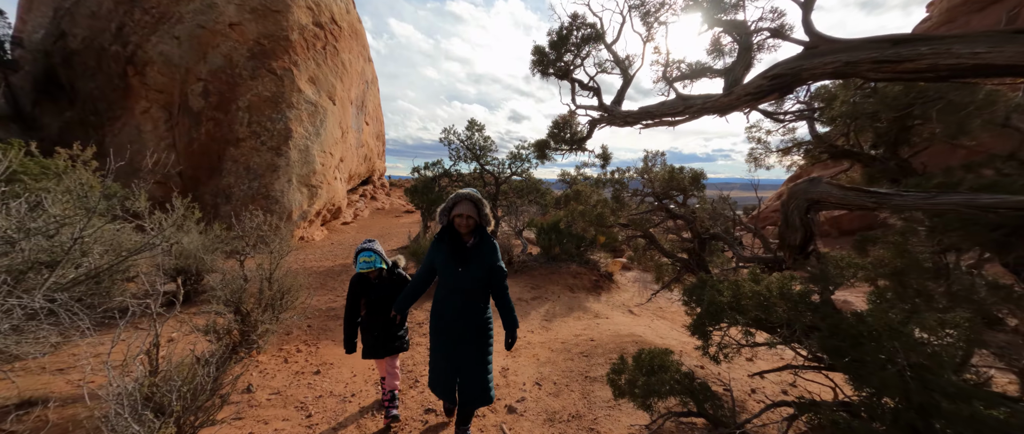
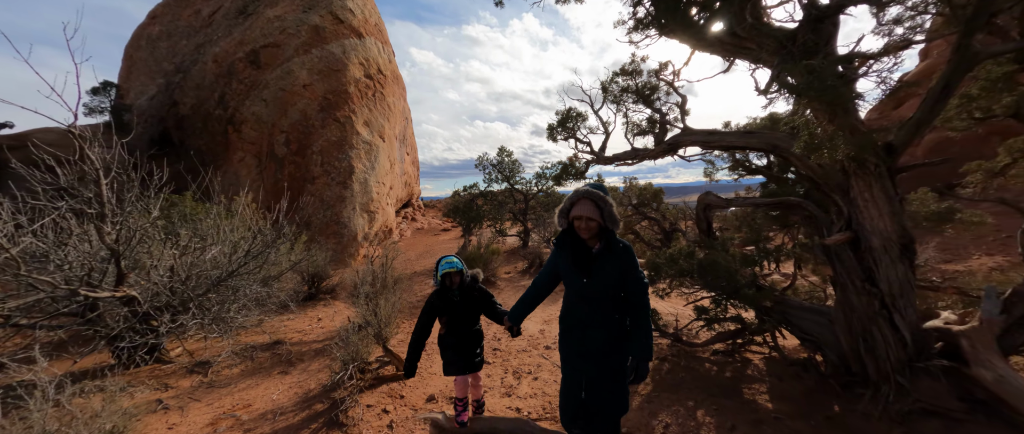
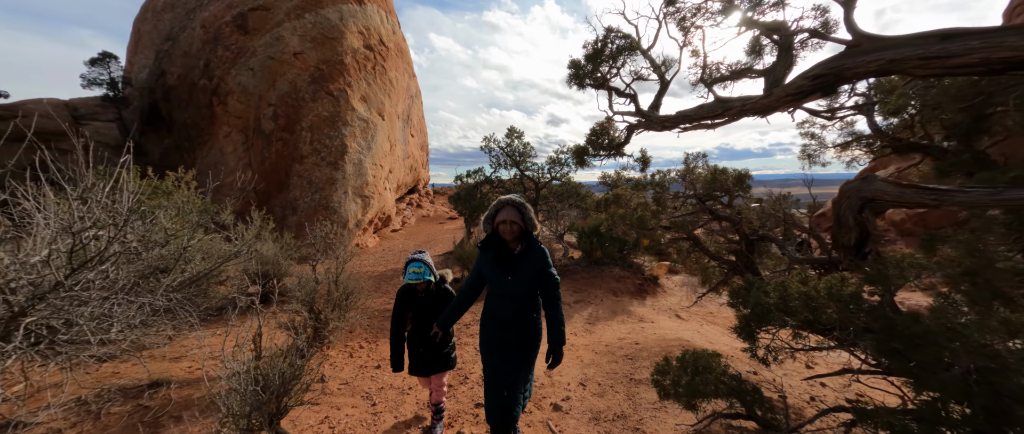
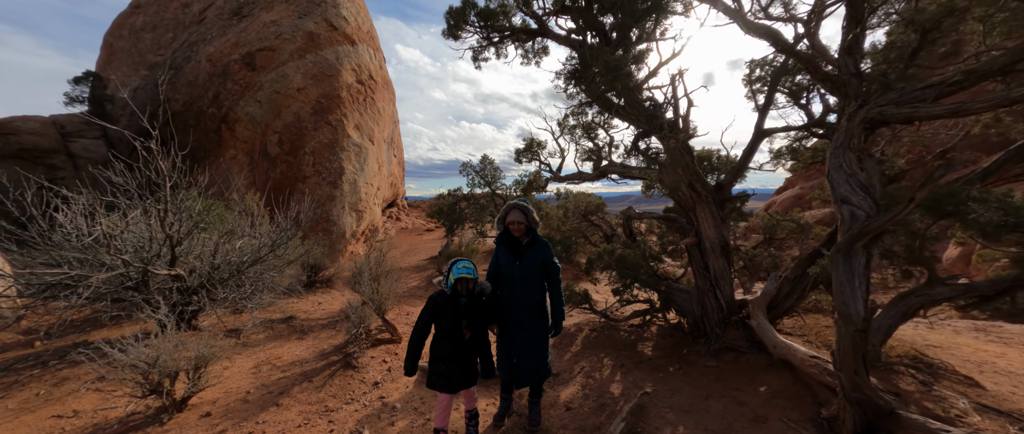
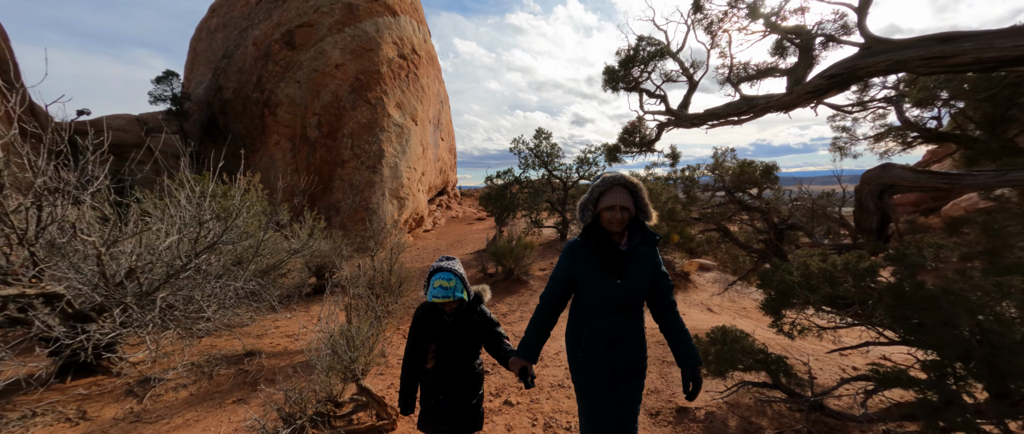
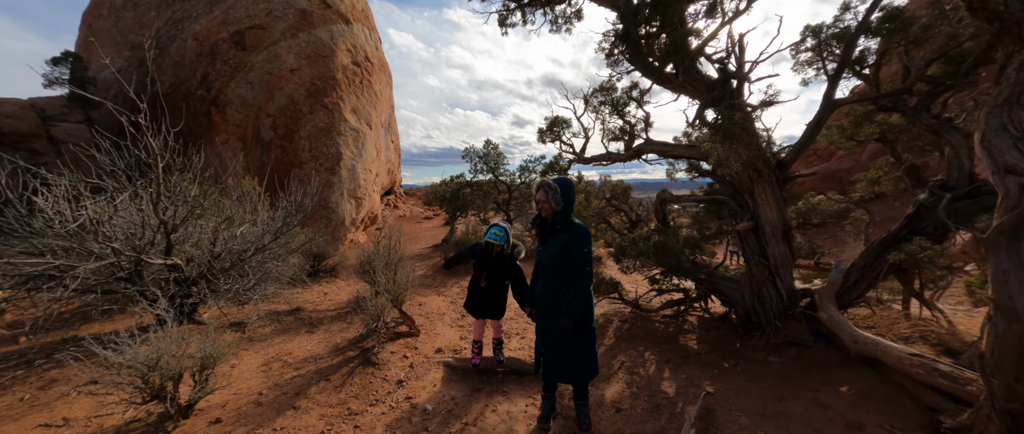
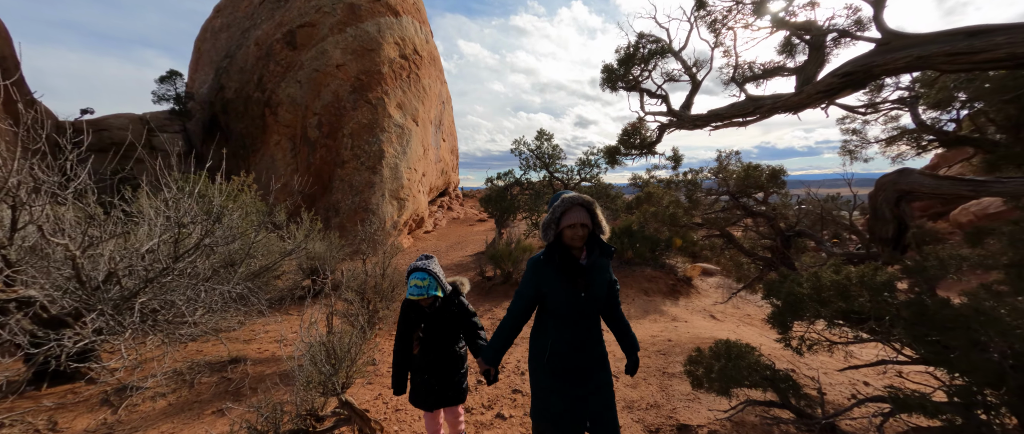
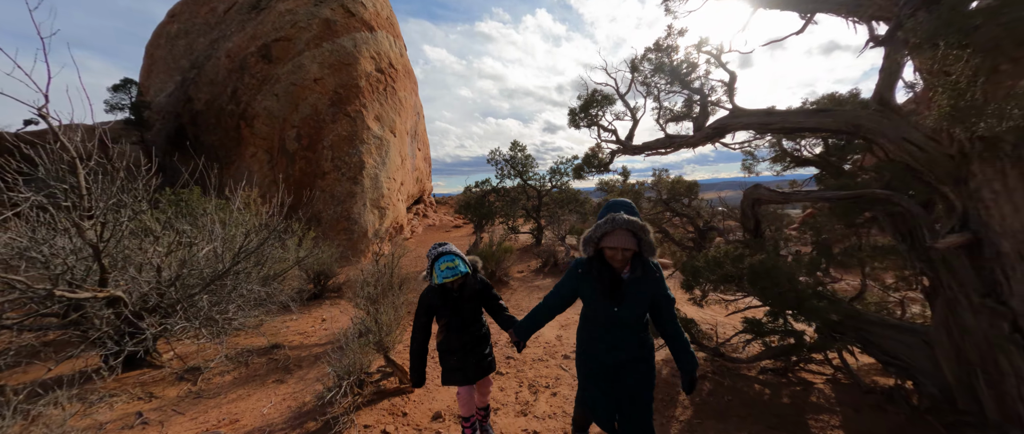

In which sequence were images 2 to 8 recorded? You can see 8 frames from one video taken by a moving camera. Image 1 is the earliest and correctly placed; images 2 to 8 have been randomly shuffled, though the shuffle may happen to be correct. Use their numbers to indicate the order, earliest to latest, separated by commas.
3, 7, 5, 8, 2, 6, 4
